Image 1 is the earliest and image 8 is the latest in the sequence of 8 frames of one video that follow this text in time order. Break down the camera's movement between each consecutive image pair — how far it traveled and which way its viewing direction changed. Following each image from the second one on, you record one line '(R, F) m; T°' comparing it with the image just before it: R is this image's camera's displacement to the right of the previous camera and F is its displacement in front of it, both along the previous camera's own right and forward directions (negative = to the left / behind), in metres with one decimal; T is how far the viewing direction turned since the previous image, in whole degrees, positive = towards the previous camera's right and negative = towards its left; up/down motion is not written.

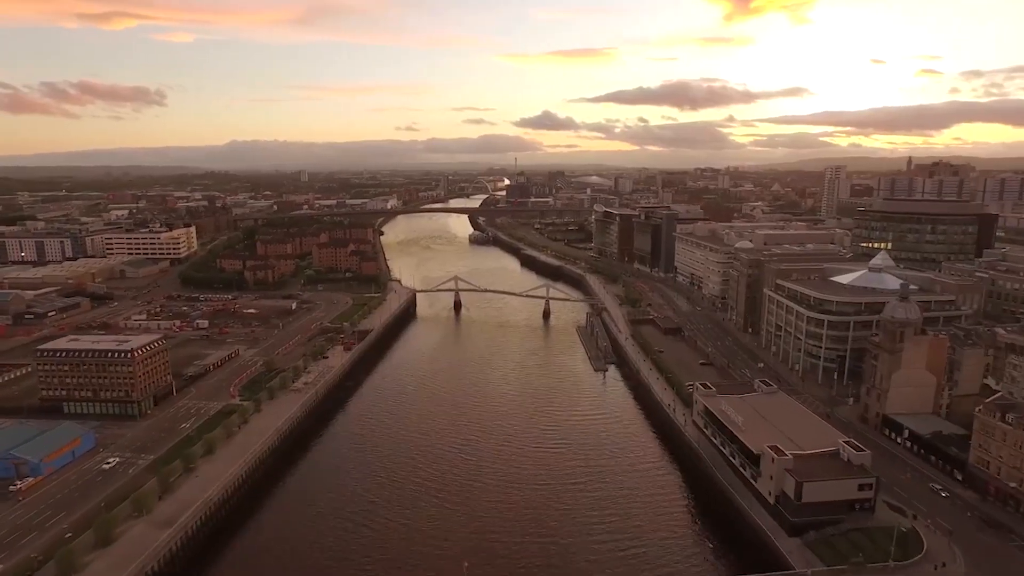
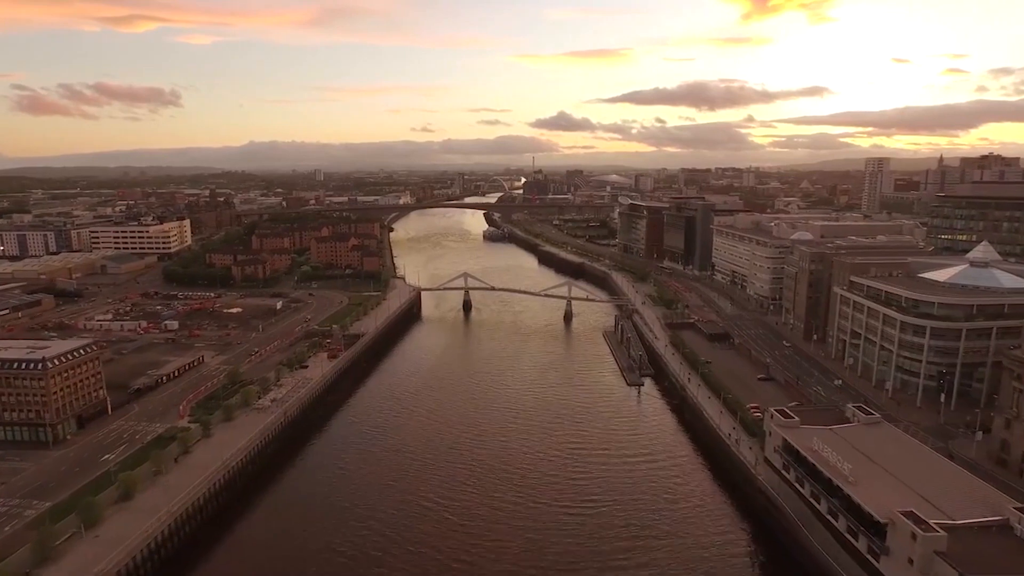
(0.0, +5.6) m; -1°
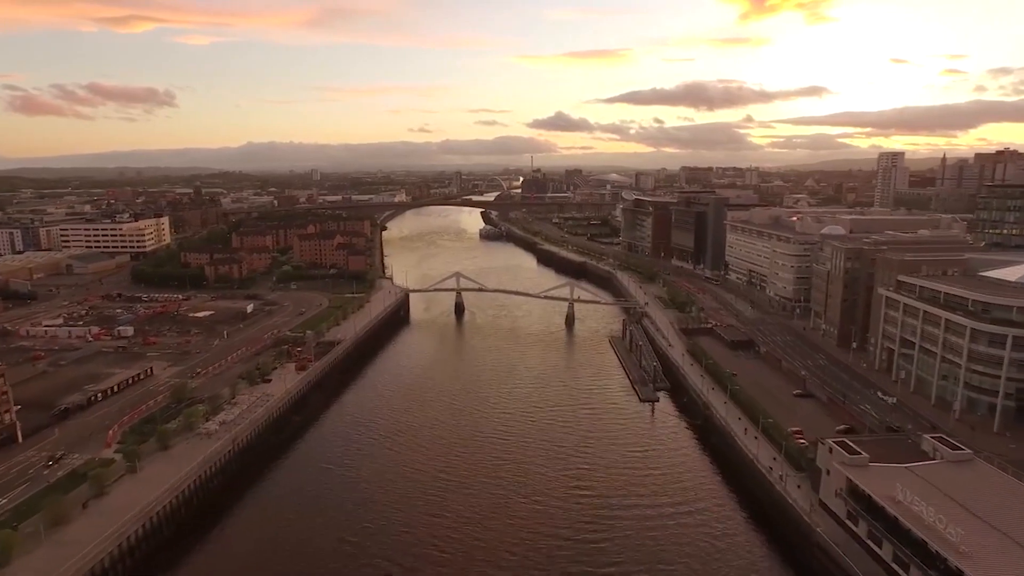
(+0.1, +3.7) m; 0°
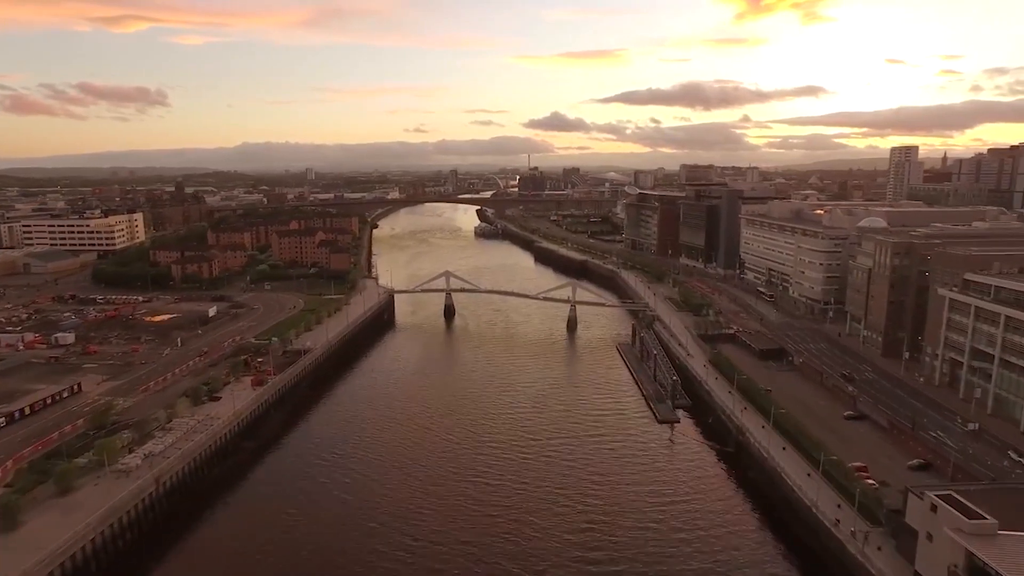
(+0.1, +3.7) m; 0°
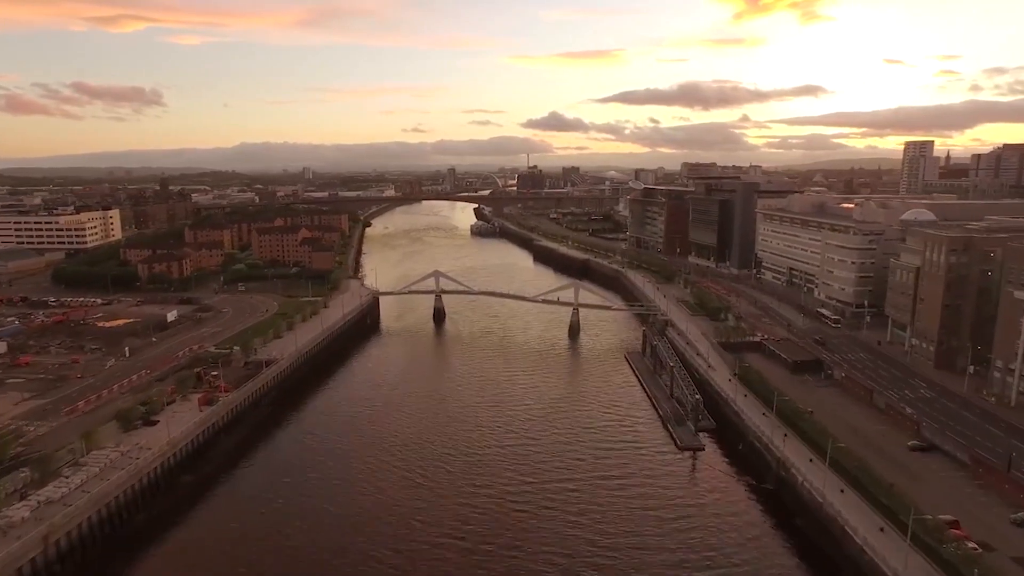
(+0.2, +3.3) m; 0°
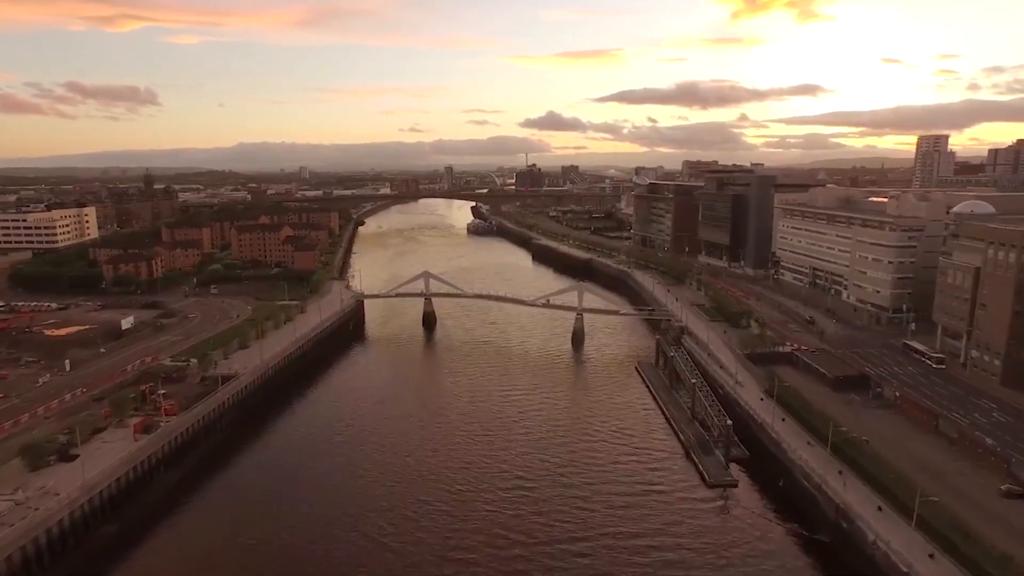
(+0.1, +2.9) m; 0°
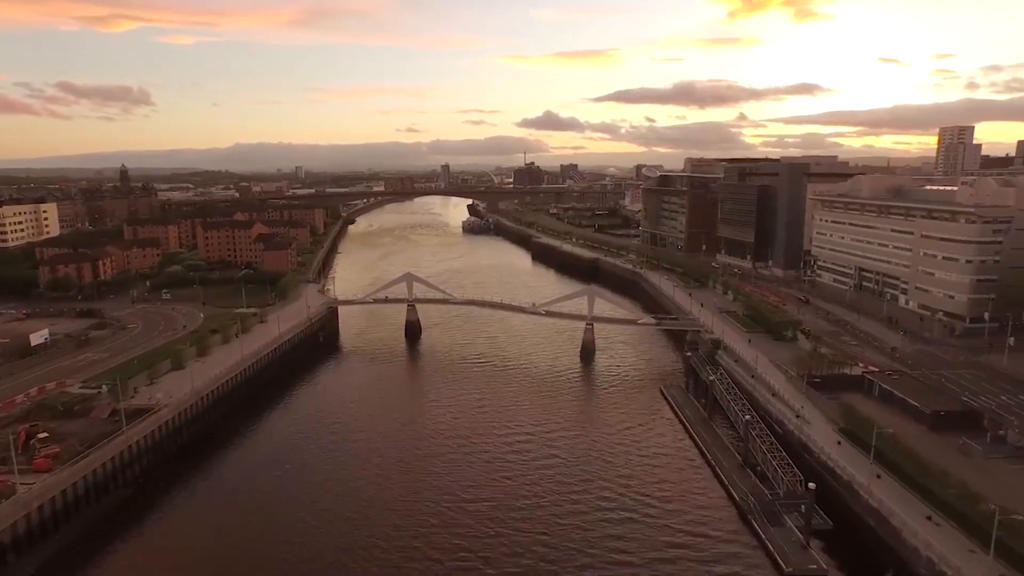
(0.0, +4.3) m; 0°
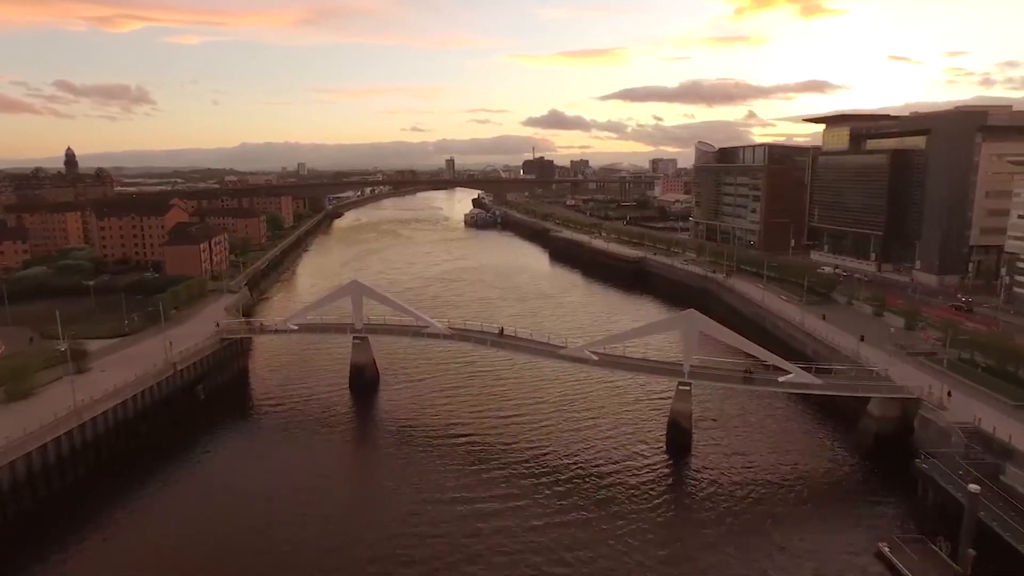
(-0.3, +11.1) m; -1°
